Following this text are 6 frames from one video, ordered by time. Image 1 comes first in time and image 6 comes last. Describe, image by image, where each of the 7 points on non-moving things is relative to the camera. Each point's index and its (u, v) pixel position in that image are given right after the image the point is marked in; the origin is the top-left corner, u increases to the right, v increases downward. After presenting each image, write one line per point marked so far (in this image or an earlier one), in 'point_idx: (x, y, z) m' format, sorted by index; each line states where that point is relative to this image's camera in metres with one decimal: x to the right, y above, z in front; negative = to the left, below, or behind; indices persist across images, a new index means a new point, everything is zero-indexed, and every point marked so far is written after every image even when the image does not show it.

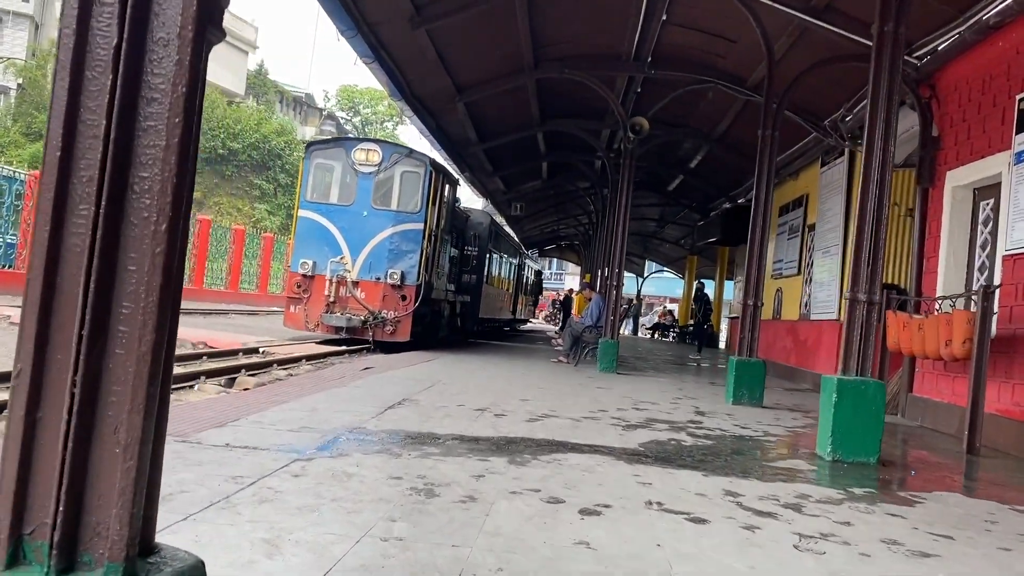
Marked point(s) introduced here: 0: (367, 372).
0: (-1.5, -0.9, +9.0) m
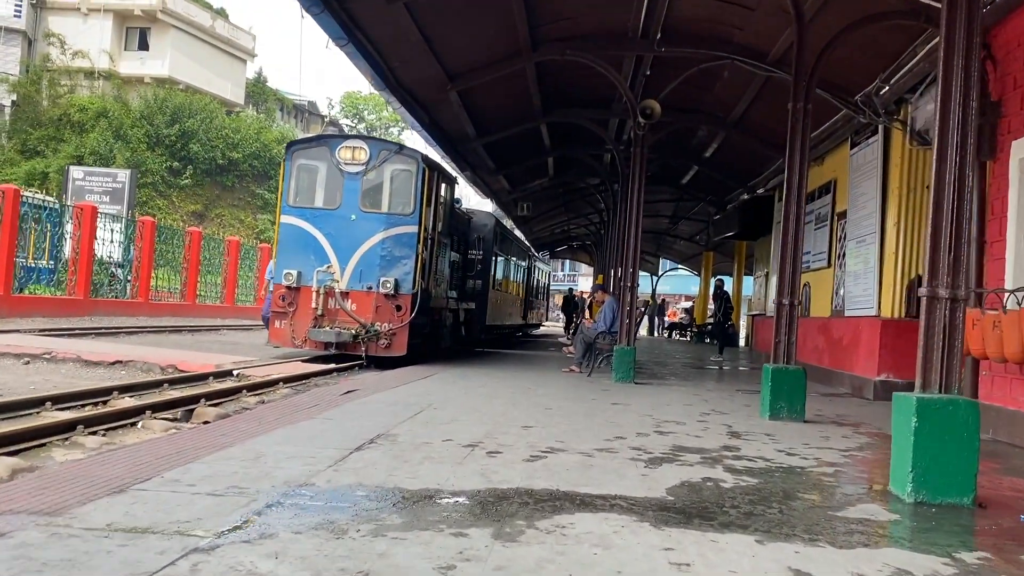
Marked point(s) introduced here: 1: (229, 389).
0: (-1.5, -1.0, +7.9) m
1: (-2.6, -1.0, +8.0) m
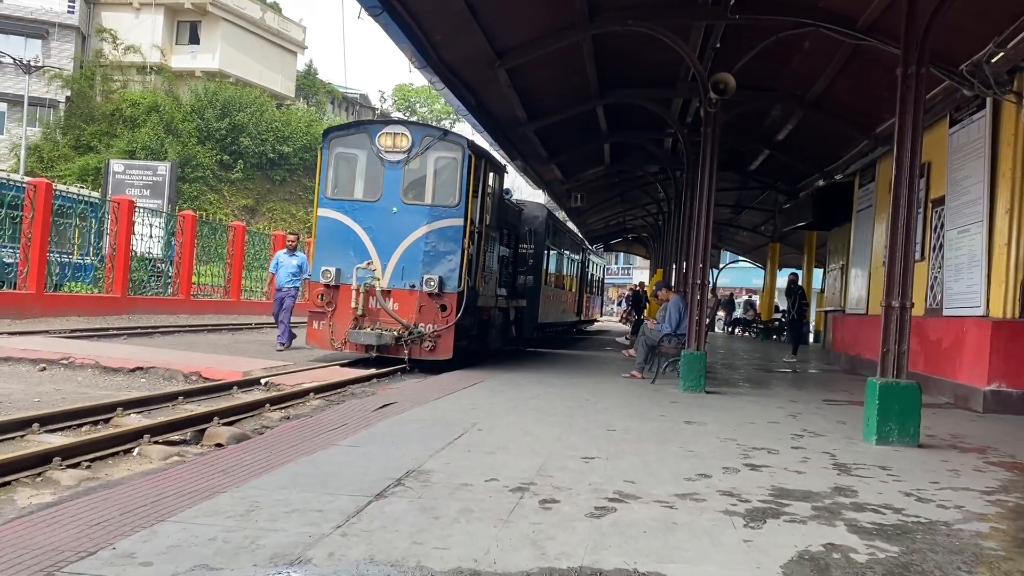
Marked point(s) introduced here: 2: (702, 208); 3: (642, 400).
0: (-1.1, -1.0, +6.9) m
1: (-2.2, -1.0, +7.1) m
2: (+2.3, +1.0, +10.3) m
3: (+1.3, -1.1, +8.6) m
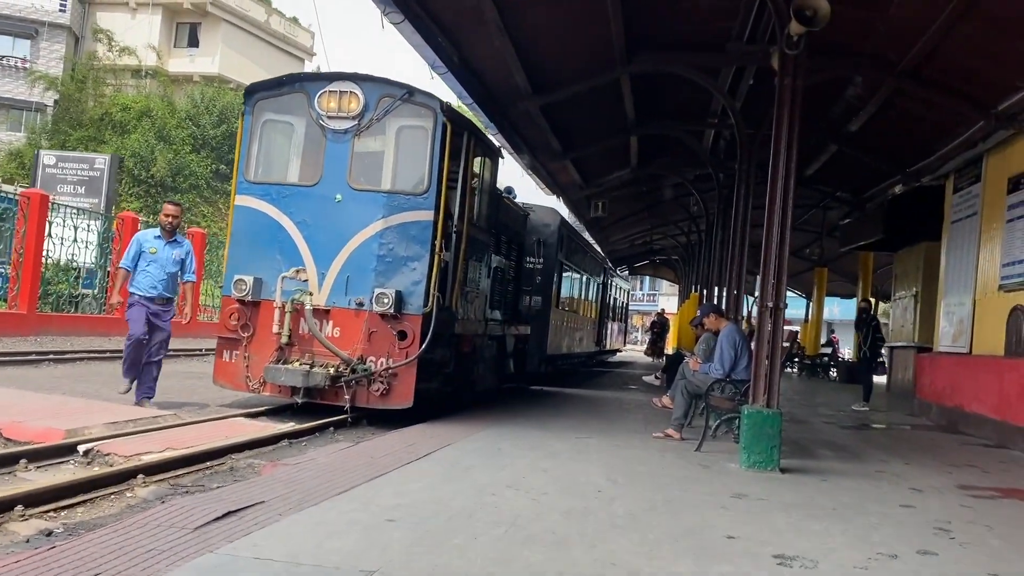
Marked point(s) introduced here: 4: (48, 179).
0: (-1.3, -1.1, +3.8) m
1: (-2.4, -1.0, +4.0) m
2: (+2.2, +0.7, +7.1) m
3: (+1.1, -1.3, +5.3) m
4: (-8.3, +2.0, +15.3) m
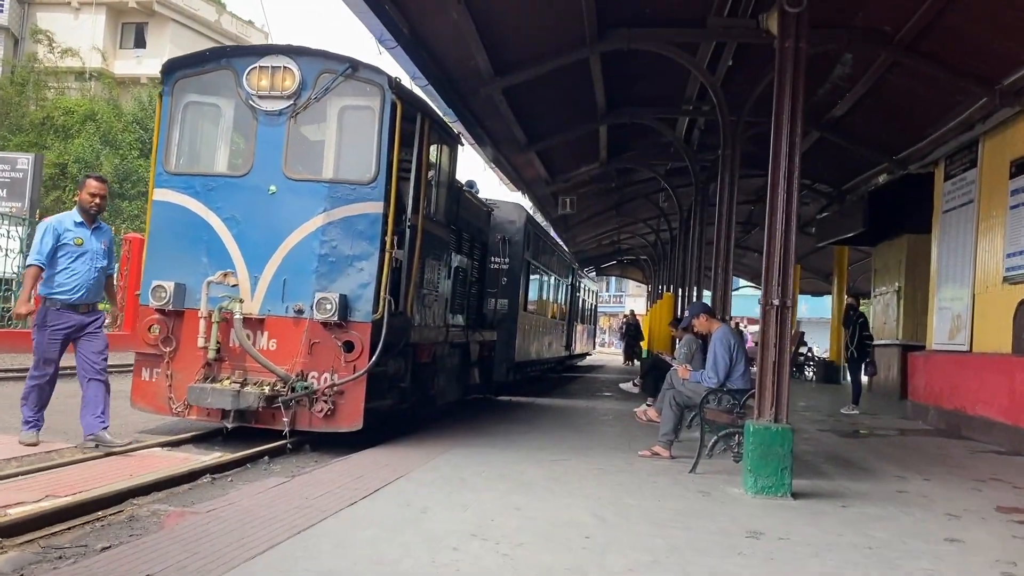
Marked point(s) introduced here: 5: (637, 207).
0: (-1.4, -1.1, +2.7) m
1: (-2.5, -1.0, +2.9) m
2: (+1.9, +0.8, +6.2) m
3: (+0.9, -1.3, +4.4) m
4: (-8.9, +1.7, +13.9) m
5: (+3.0, +1.9, +20.0) m
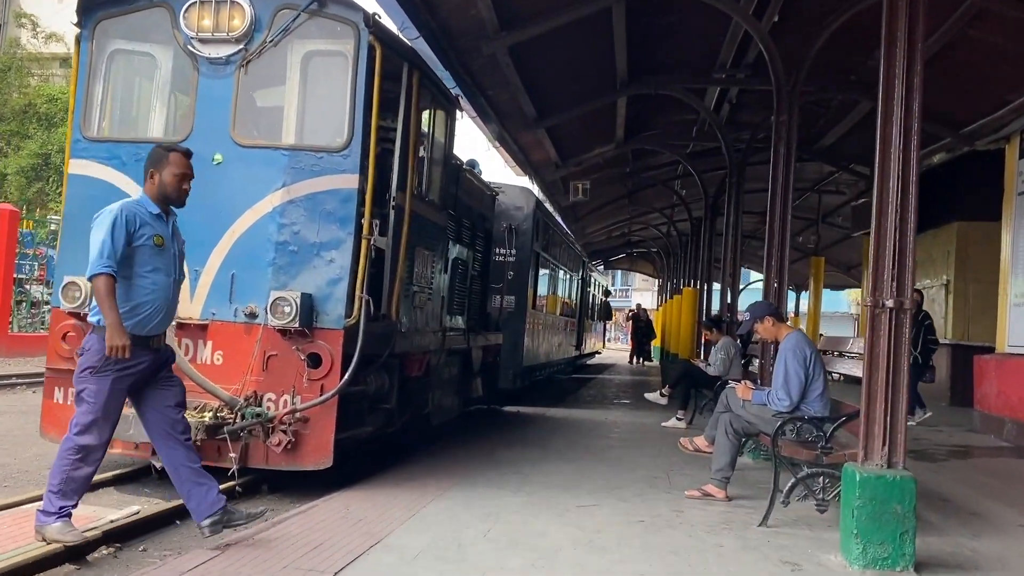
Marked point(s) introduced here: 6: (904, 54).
0: (-1.3, -1.1, +1.2) m
1: (-2.5, -1.1, +1.4) m
2: (+2.0, +0.8, +4.6) m
3: (+1.0, -1.2, +2.8) m
4: (-8.8, +1.8, +12.4) m
5: (+3.1, +2.0, +18.4) m
6: (+2.0, +1.2, +4.6) m
